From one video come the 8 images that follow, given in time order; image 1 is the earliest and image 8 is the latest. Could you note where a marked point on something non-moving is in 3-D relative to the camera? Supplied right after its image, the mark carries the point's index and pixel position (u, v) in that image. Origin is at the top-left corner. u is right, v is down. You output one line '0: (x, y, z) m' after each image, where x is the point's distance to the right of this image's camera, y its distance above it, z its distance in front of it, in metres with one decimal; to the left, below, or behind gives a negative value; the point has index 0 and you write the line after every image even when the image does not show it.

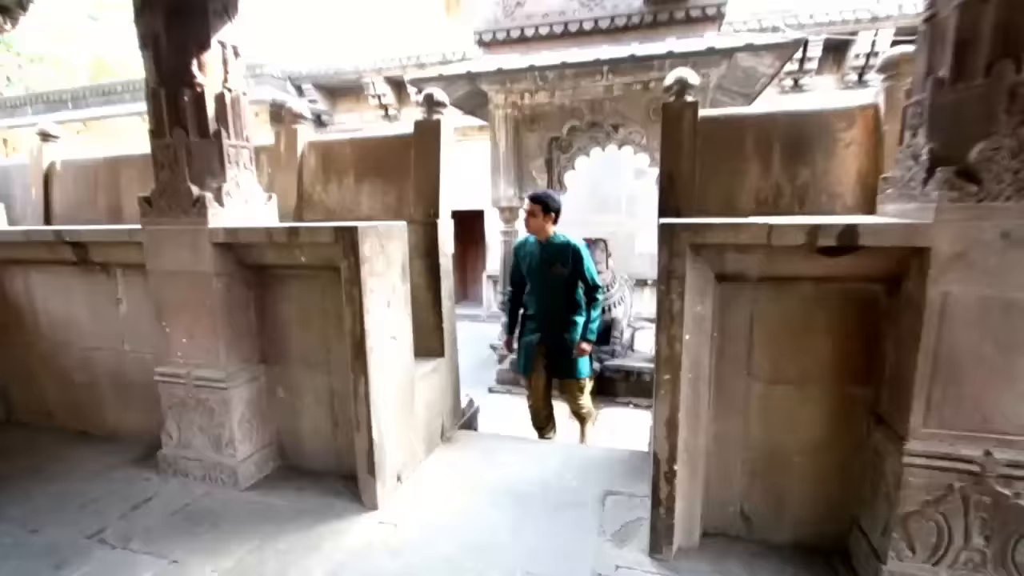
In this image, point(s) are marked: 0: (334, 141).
0: (-1.0, +0.8, +2.5) m
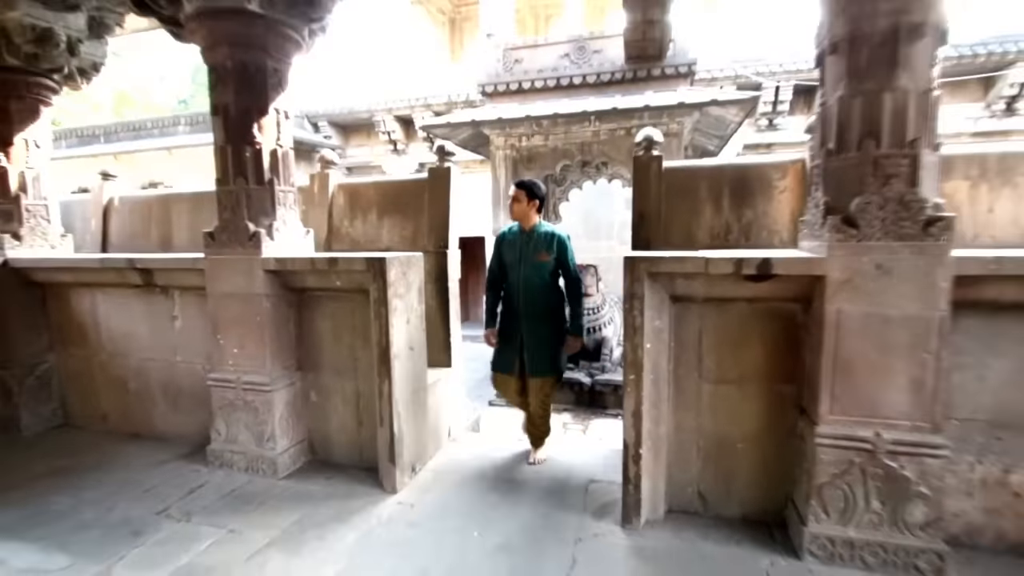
0: (-1.0, +0.7, +3.0) m
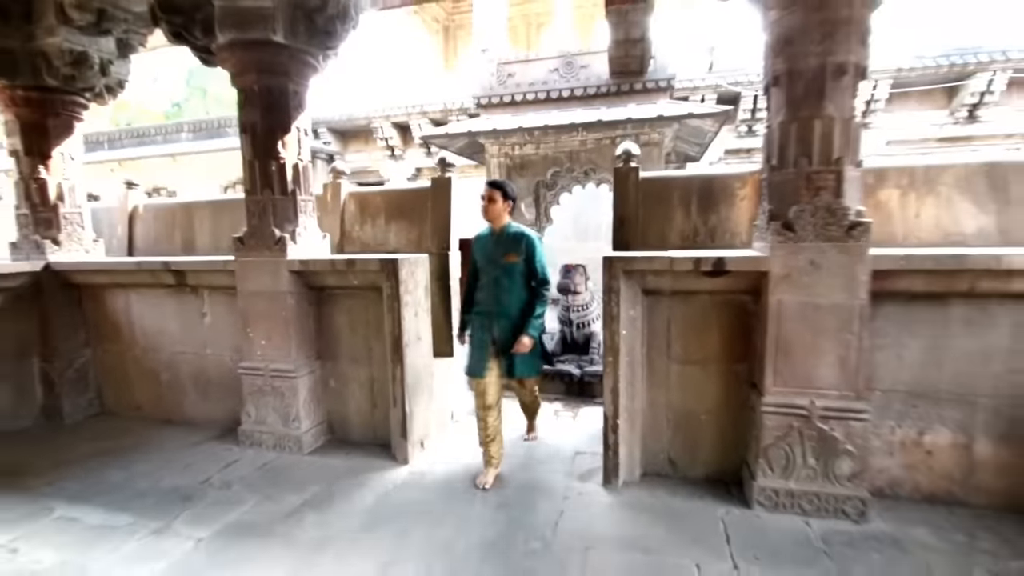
0: (-1.0, +0.7, +3.3) m
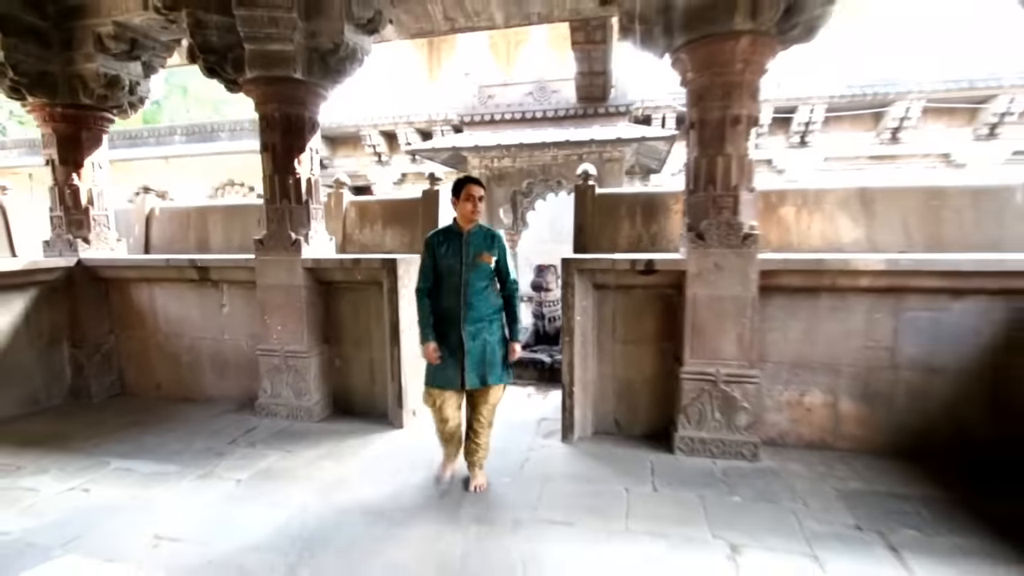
0: (-1.2, +0.7, +3.9) m
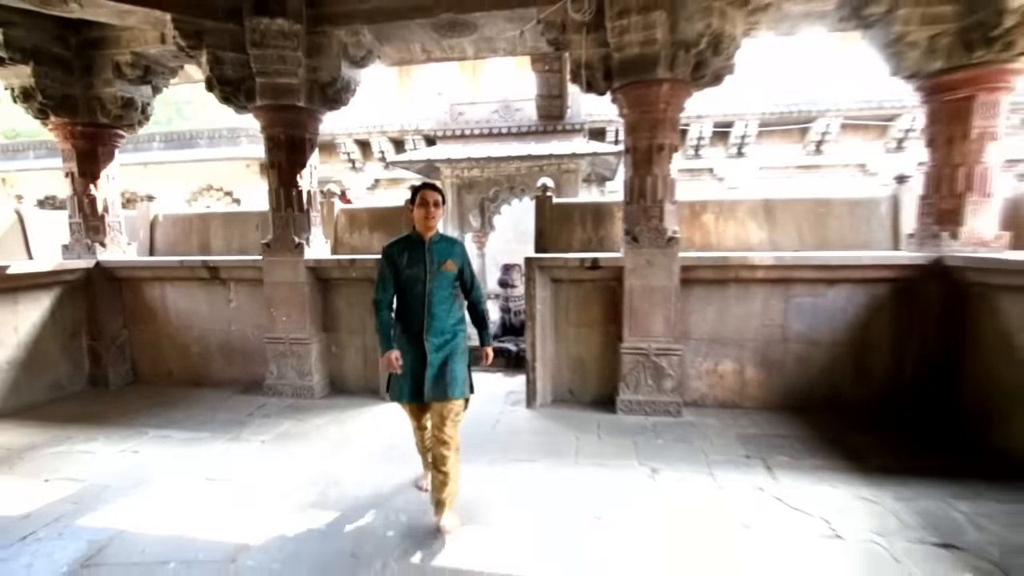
0: (-1.5, +0.8, +4.4) m
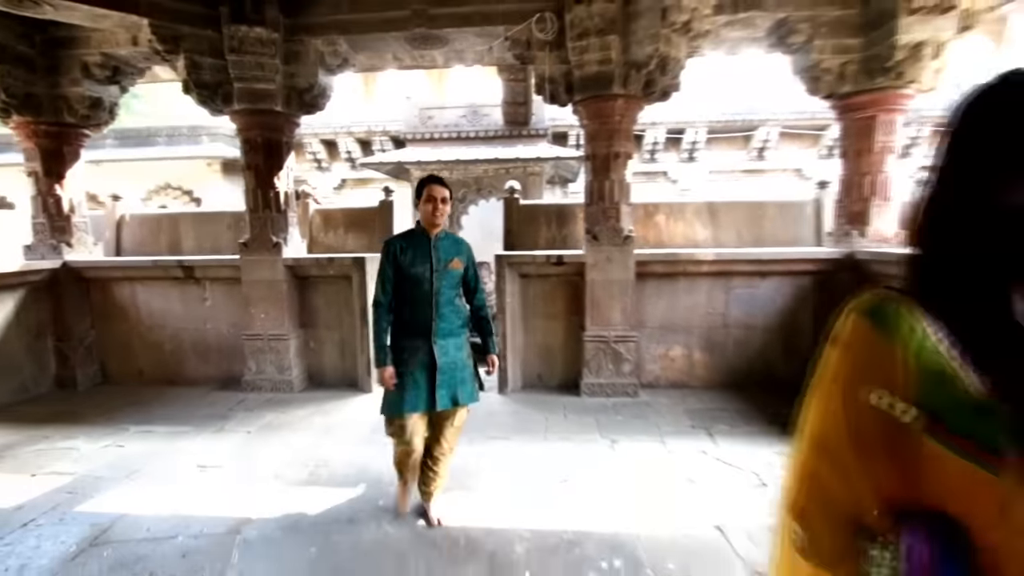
0: (-1.8, +0.8, +4.6) m
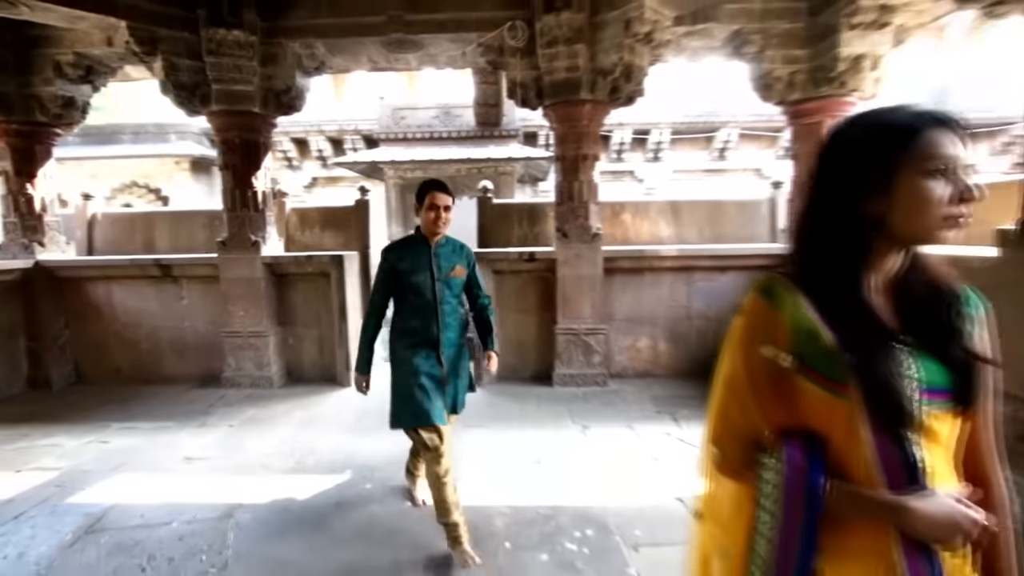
0: (-2.0, +0.8, +4.6) m
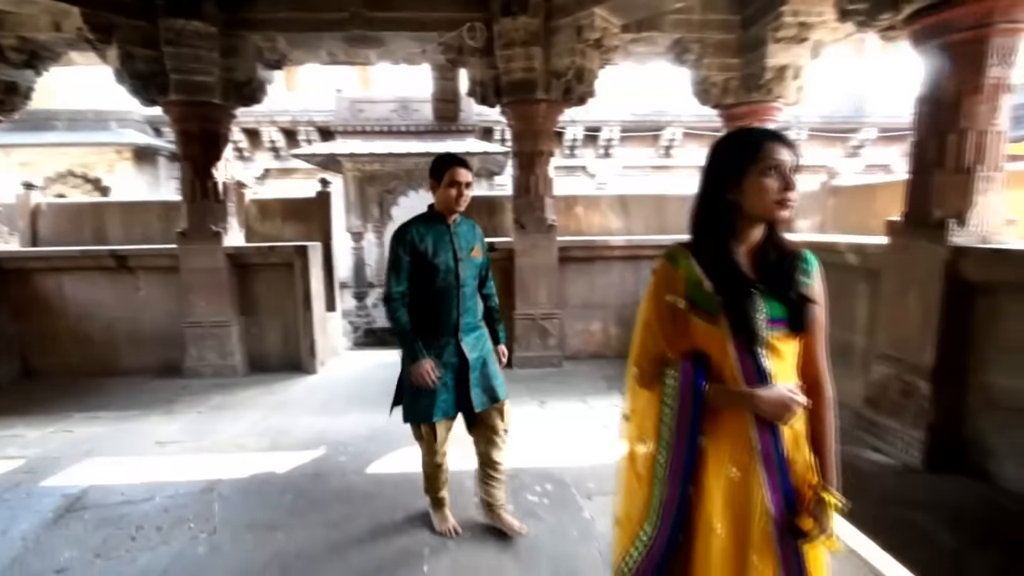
0: (-2.4, +0.9, +4.7) m
